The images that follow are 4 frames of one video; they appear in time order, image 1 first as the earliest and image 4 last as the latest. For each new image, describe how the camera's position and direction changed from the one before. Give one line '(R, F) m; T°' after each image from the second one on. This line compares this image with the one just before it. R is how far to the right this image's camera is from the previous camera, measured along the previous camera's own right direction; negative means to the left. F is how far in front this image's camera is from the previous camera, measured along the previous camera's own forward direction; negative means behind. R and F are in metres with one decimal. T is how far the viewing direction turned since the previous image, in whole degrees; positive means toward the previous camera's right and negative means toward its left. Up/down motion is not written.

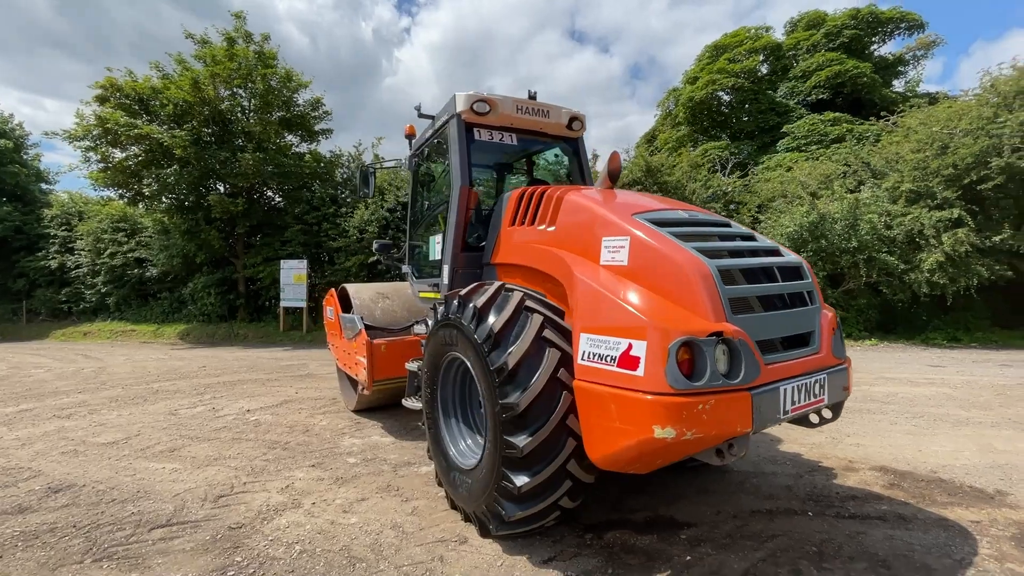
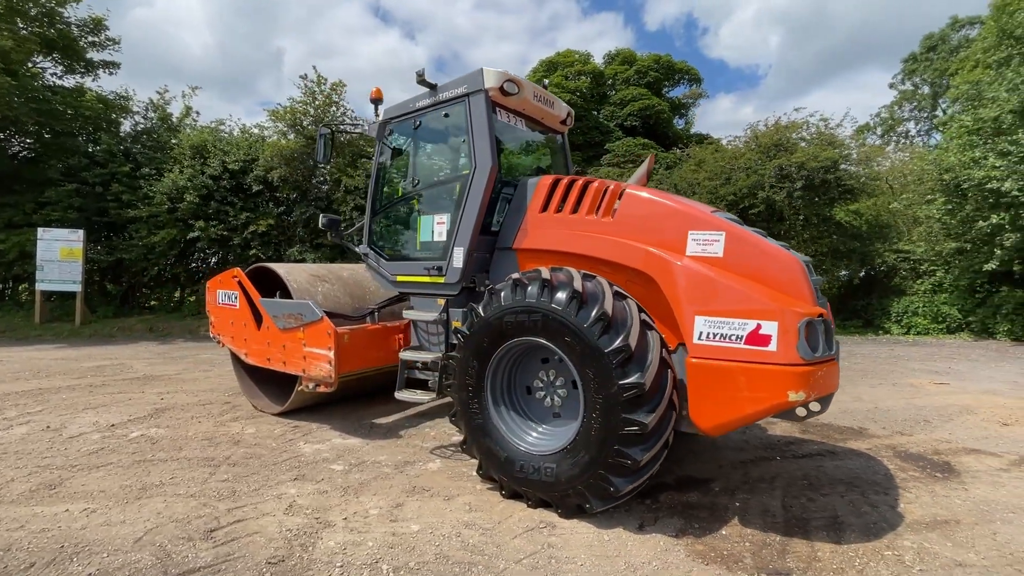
(-1.6, +0.4) m; +24°
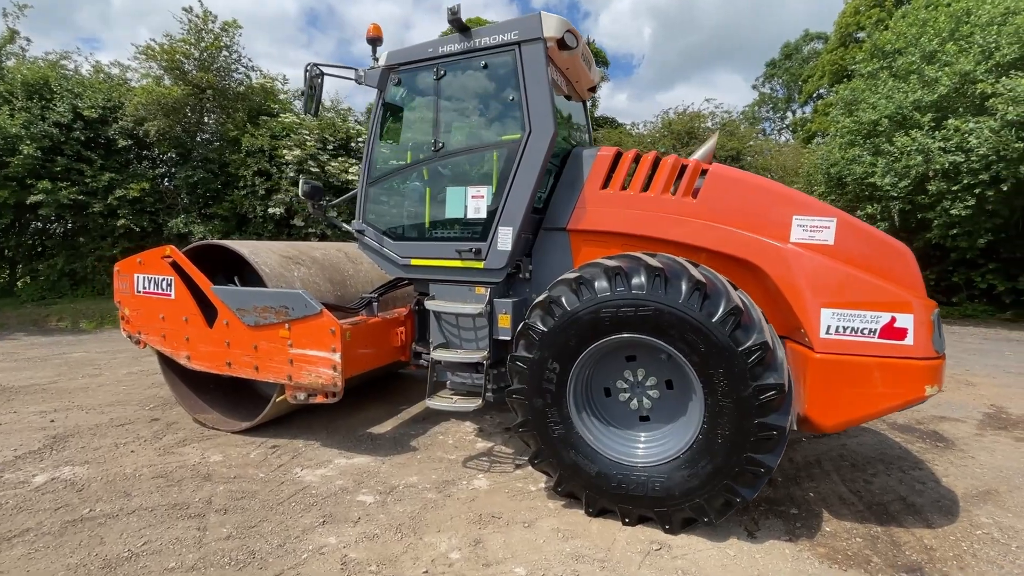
(-1.1, +0.6) m; +14°
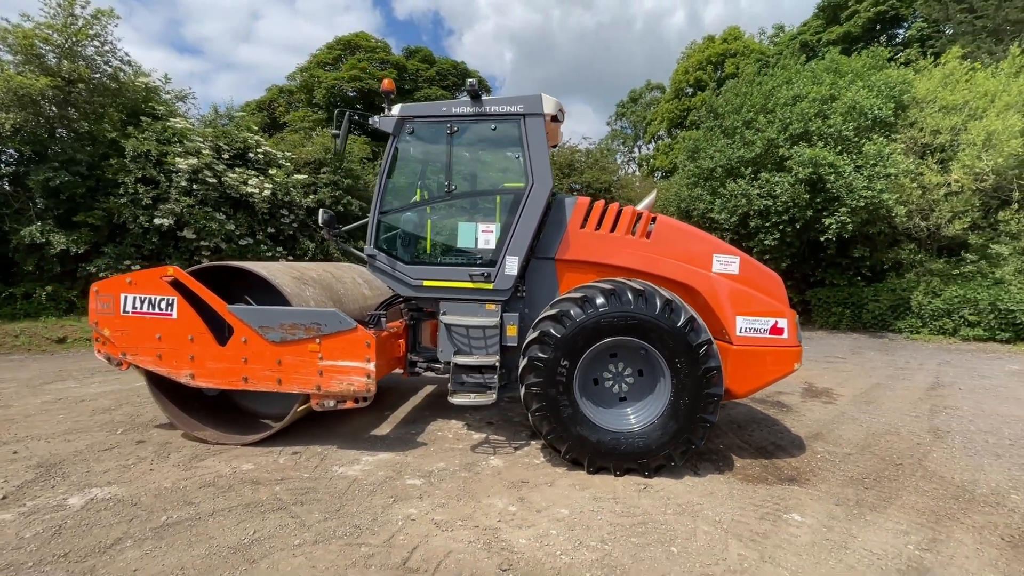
(-1.1, -0.7) m; +16°
